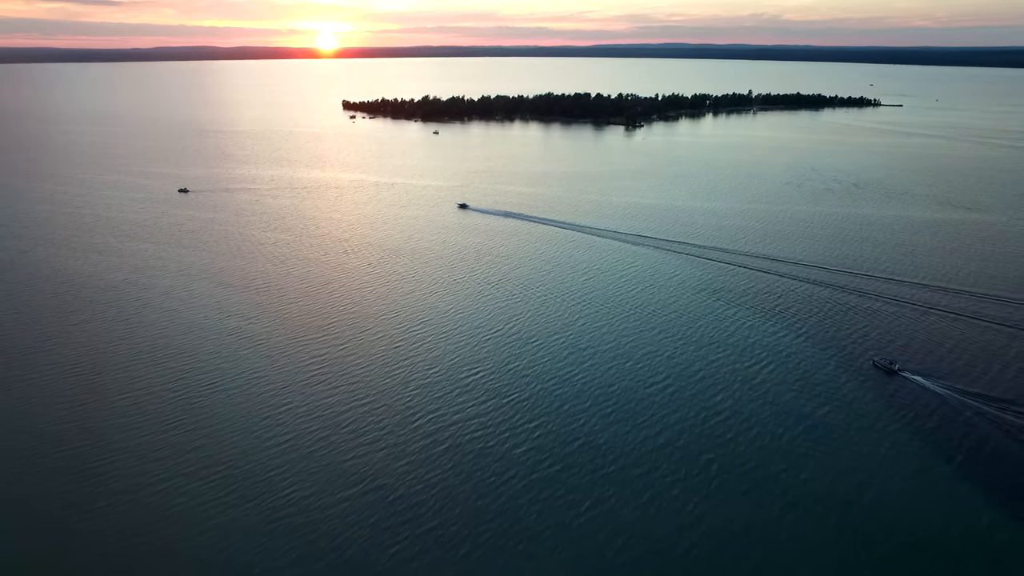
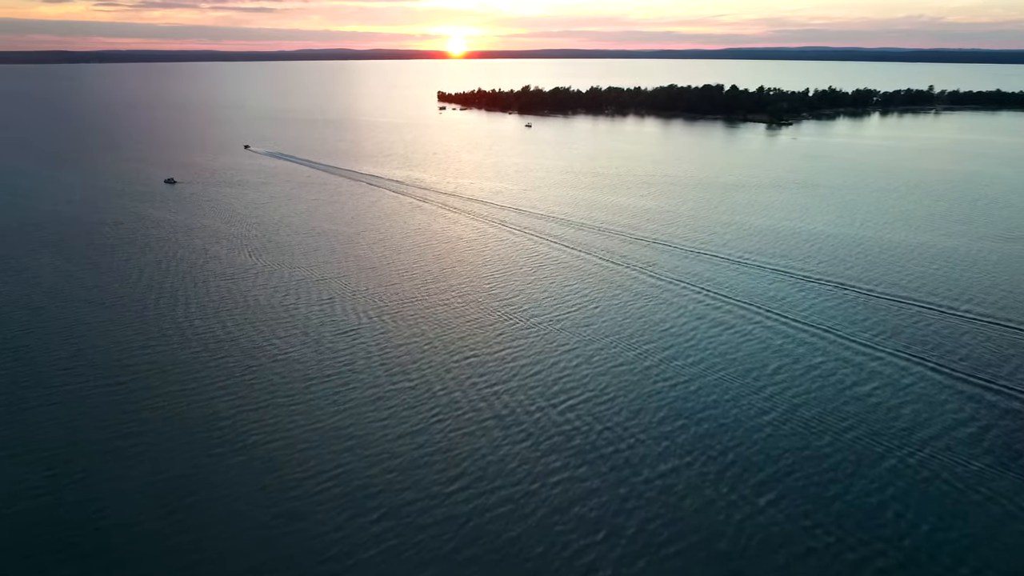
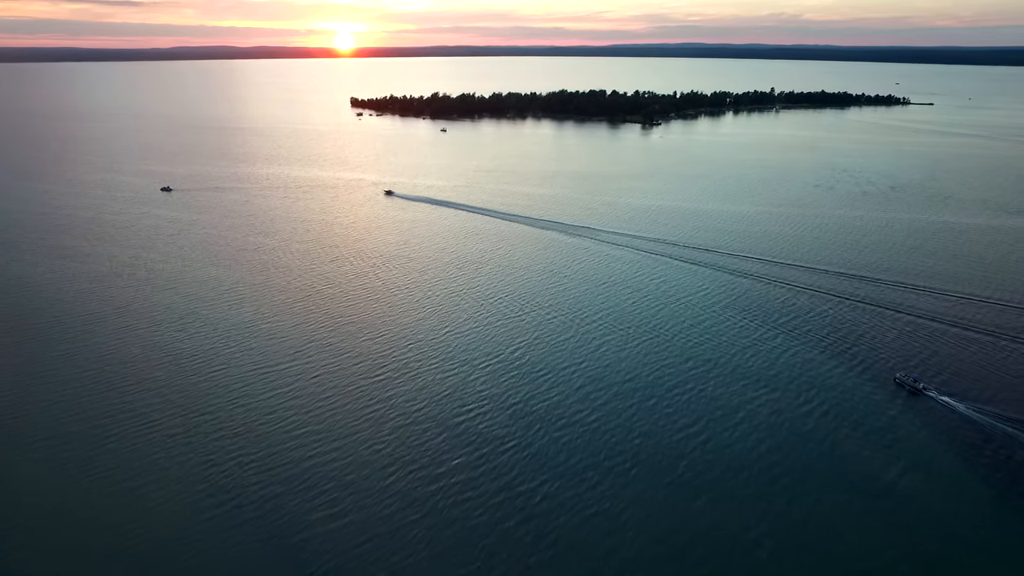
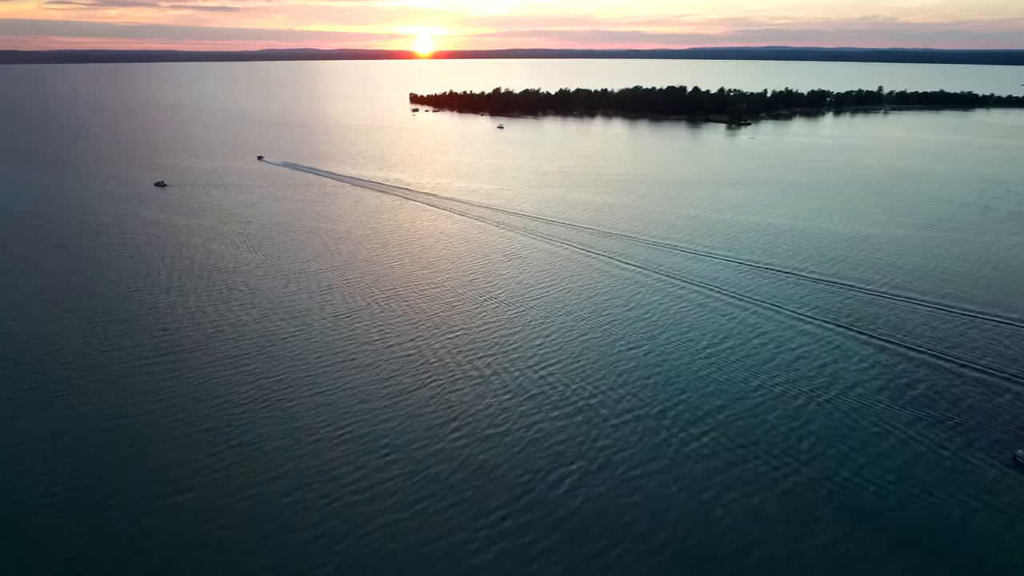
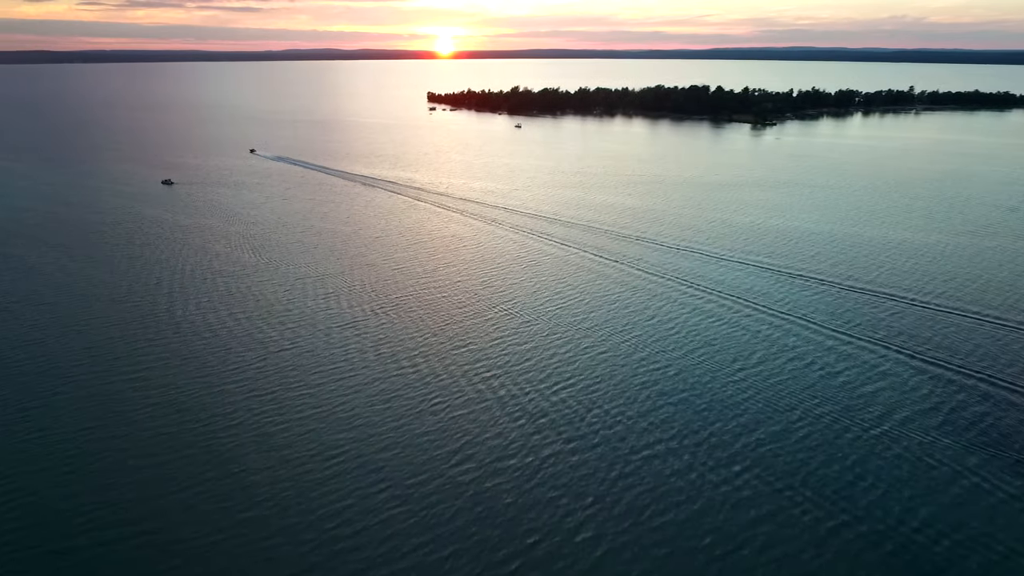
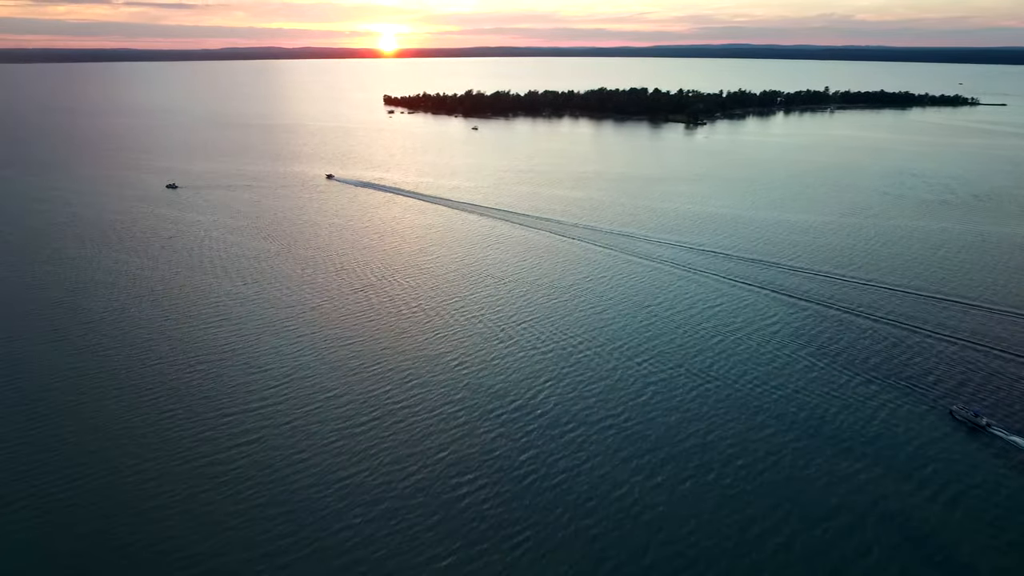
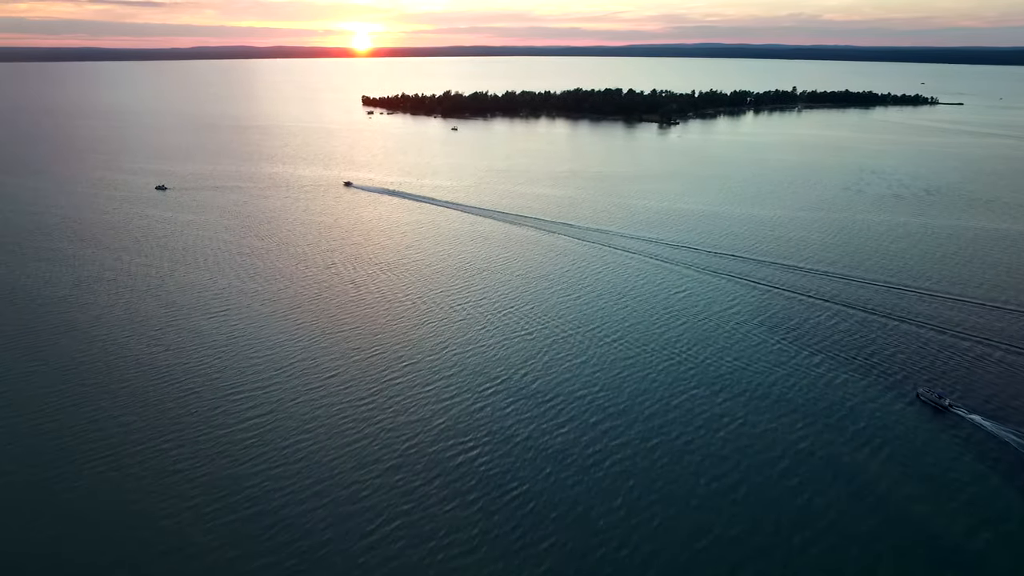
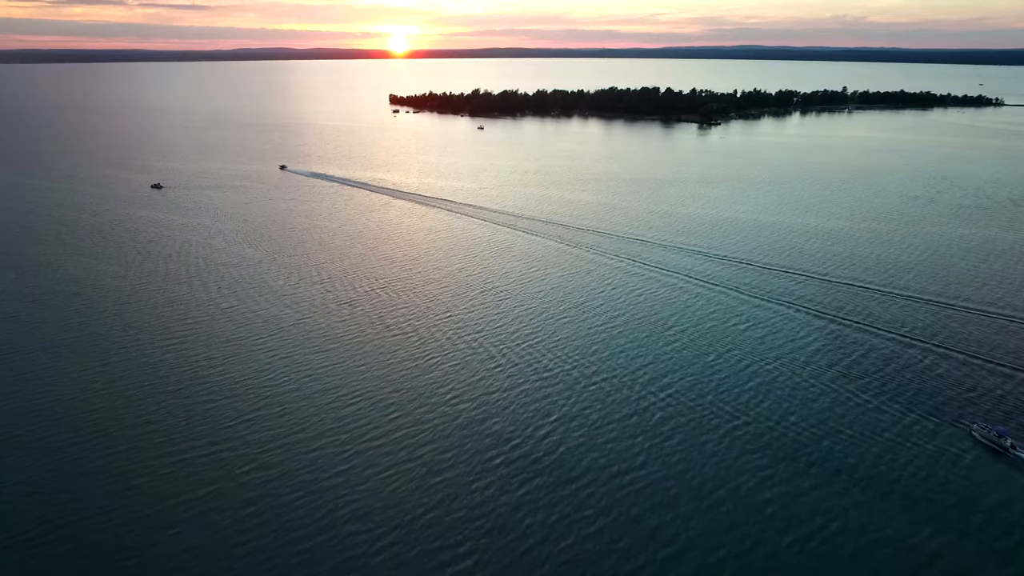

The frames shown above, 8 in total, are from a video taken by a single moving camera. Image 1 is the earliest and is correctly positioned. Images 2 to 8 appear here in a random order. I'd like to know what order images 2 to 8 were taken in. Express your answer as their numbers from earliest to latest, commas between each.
3, 7, 6, 8, 4, 5, 2
